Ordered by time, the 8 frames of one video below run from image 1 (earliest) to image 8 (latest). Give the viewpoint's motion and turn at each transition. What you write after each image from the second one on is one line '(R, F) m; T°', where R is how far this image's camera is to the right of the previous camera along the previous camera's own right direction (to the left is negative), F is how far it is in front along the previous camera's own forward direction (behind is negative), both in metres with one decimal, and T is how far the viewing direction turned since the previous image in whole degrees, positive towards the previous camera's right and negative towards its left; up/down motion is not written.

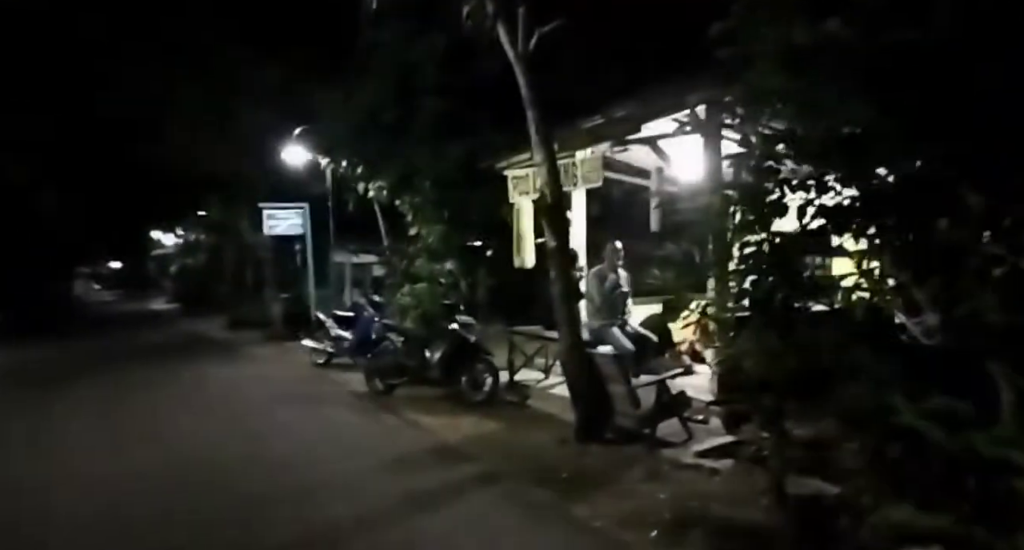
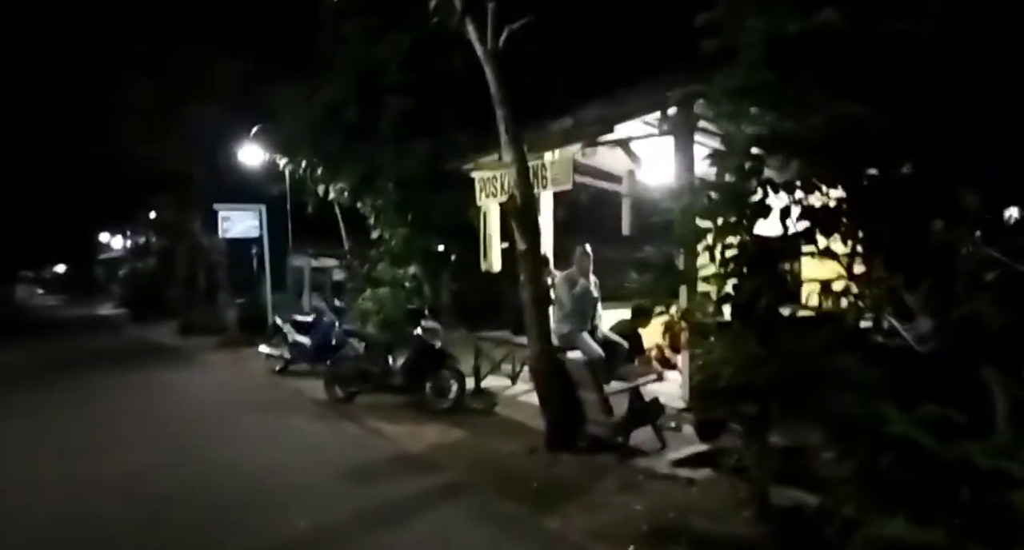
(-0.1, +0.3) m; +3°
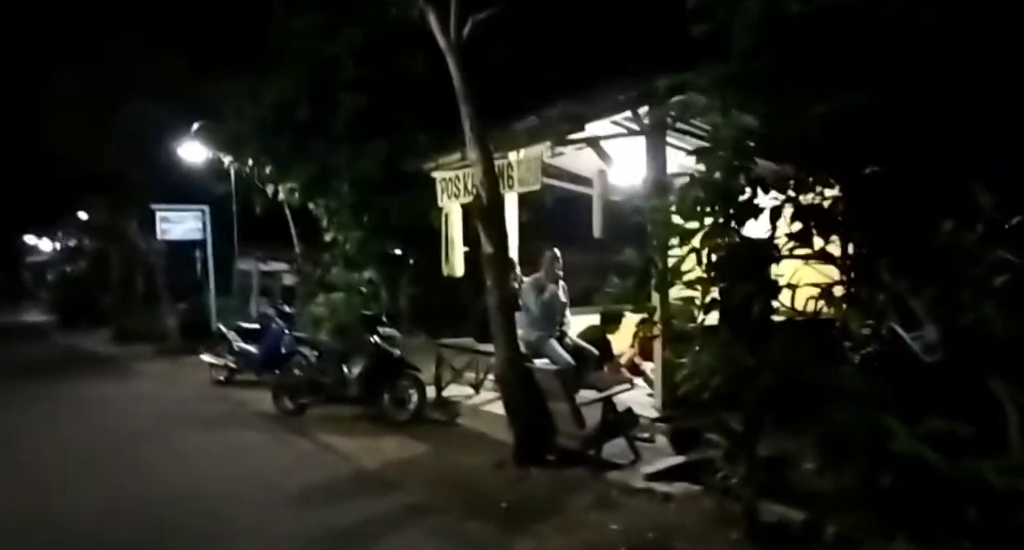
(-0.1, +0.4) m; +4°
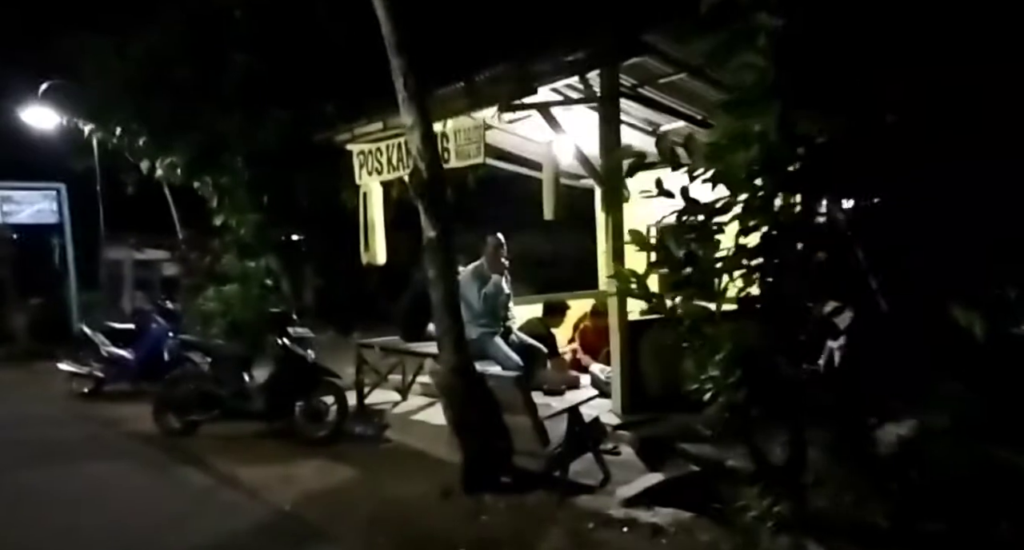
(-0.4, +1.2) m; +9°
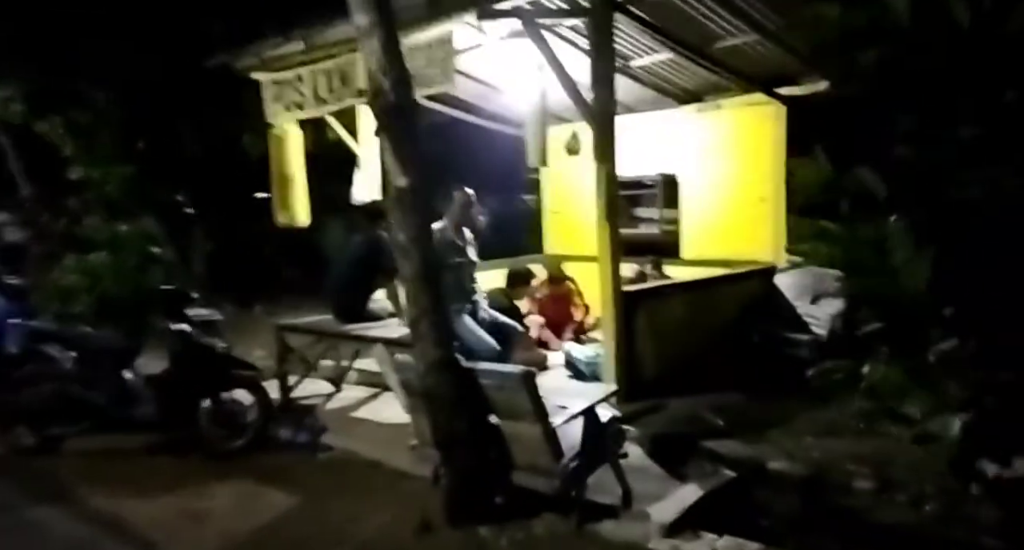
(-0.7, +1.5) m; +9°
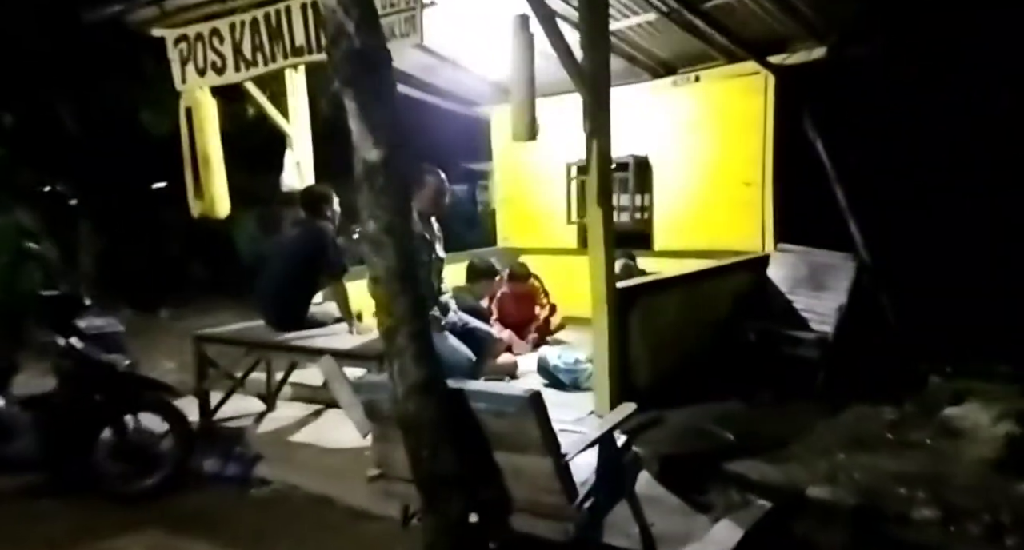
(-0.4, +0.9) m; +7°
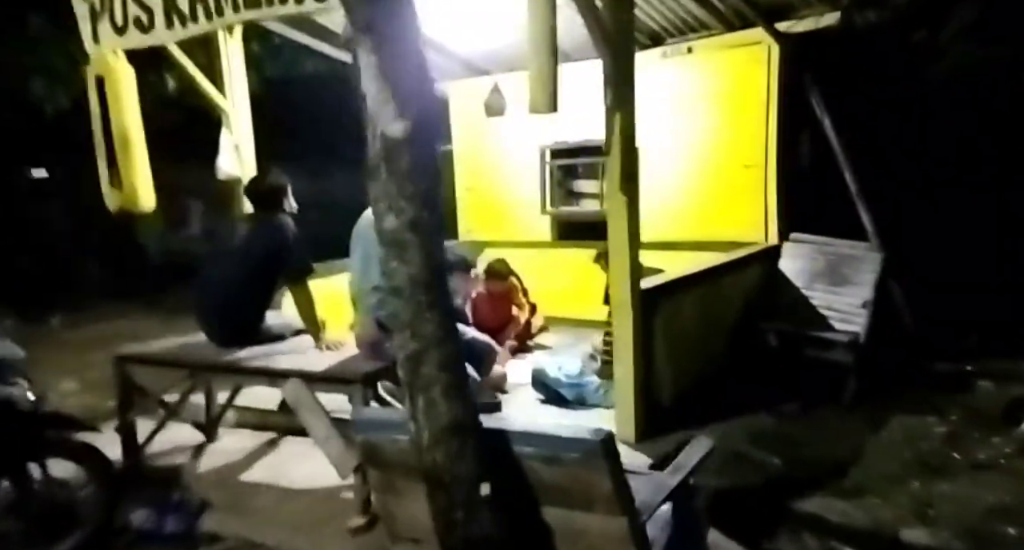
(-0.6, +0.8) m; +7°
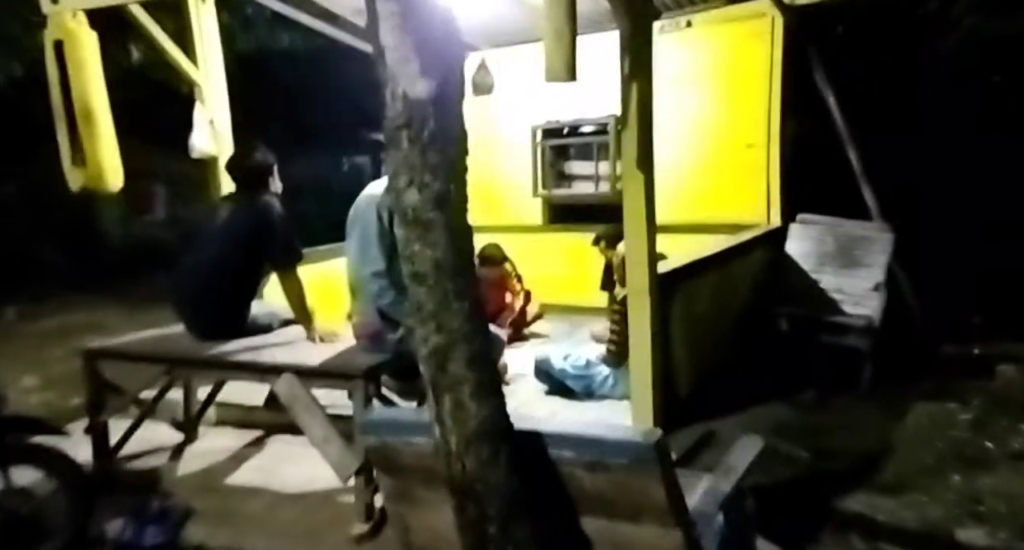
(-0.2, +0.3) m; +3°
